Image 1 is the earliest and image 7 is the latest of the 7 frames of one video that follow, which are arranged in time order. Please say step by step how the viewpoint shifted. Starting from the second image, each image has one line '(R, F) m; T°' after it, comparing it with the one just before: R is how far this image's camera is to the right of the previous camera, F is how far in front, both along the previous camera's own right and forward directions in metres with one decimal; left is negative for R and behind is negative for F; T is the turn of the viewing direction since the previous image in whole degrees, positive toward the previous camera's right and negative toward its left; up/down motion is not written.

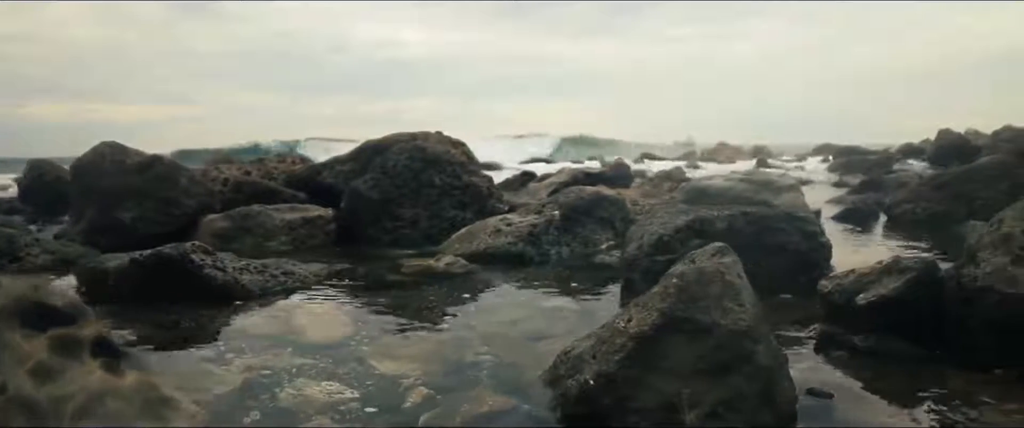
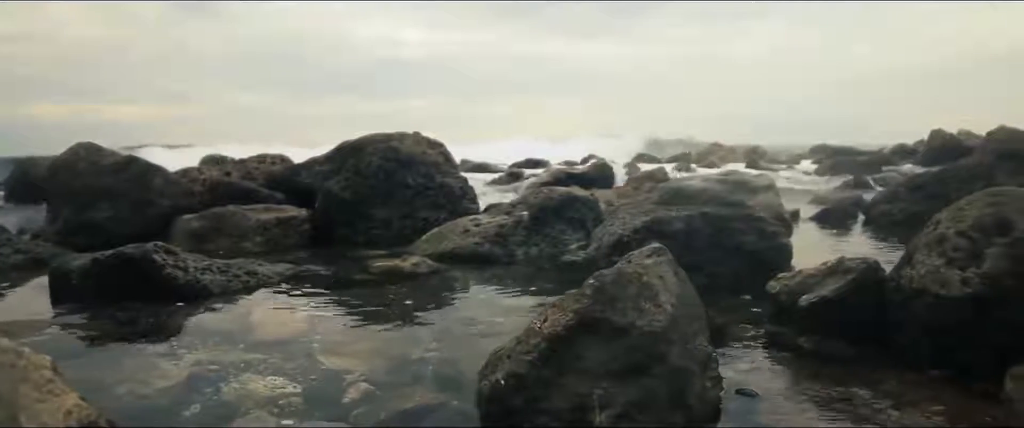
(+0.9, 0.0) m; 0°
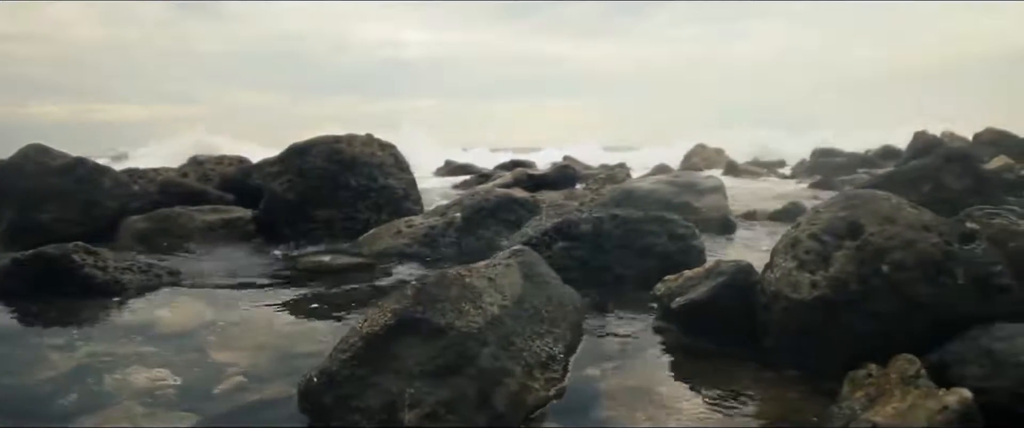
(+2.0, -0.1) m; -1°
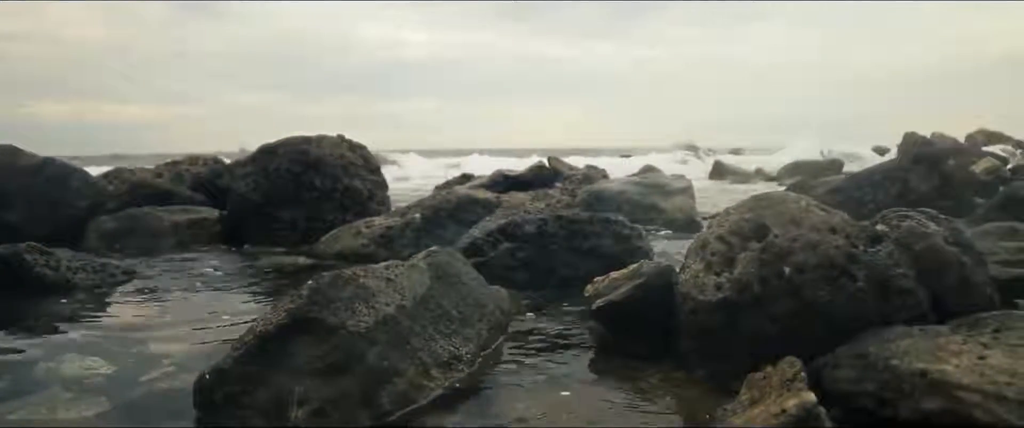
(+1.2, -0.1) m; 0°
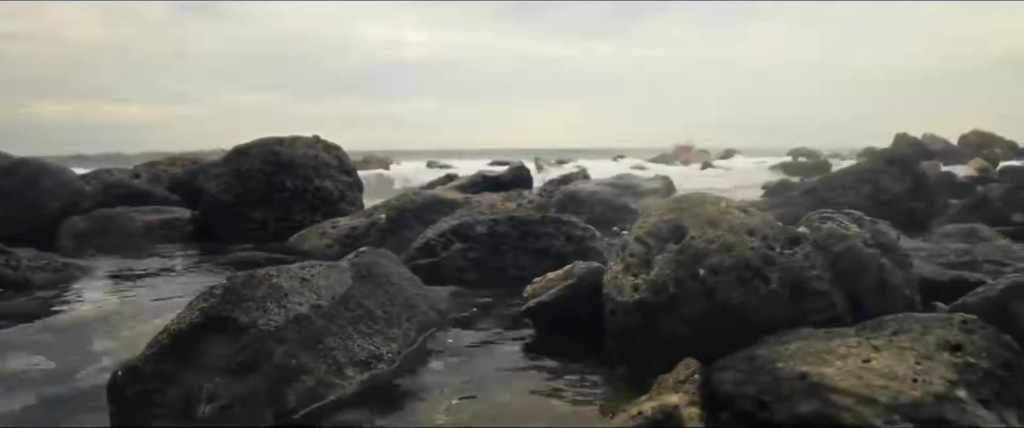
(+1.1, -0.1) m; 0°
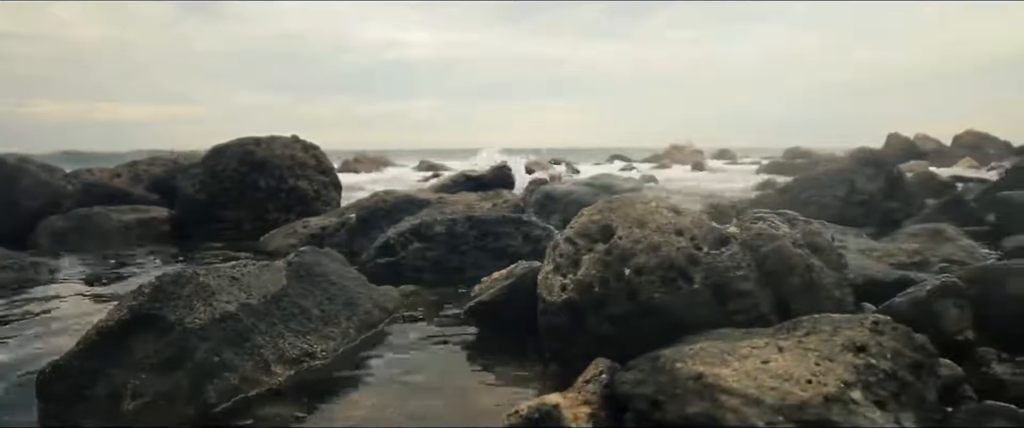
(+0.9, -0.1) m; 0°
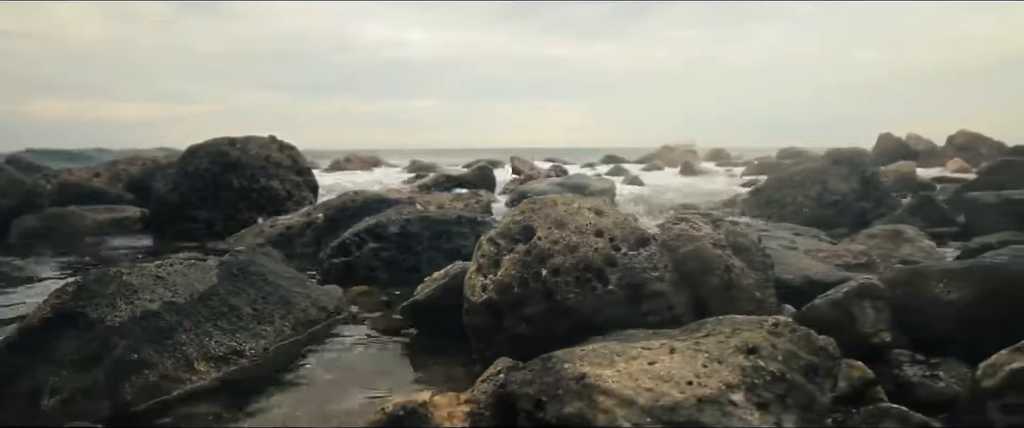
(+1.1, -0.1) m; 0°
